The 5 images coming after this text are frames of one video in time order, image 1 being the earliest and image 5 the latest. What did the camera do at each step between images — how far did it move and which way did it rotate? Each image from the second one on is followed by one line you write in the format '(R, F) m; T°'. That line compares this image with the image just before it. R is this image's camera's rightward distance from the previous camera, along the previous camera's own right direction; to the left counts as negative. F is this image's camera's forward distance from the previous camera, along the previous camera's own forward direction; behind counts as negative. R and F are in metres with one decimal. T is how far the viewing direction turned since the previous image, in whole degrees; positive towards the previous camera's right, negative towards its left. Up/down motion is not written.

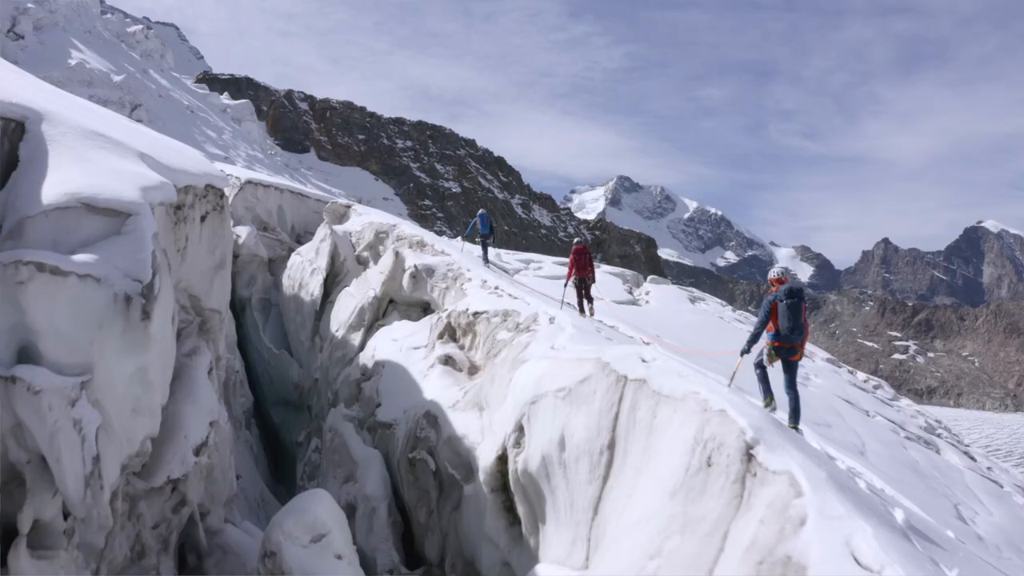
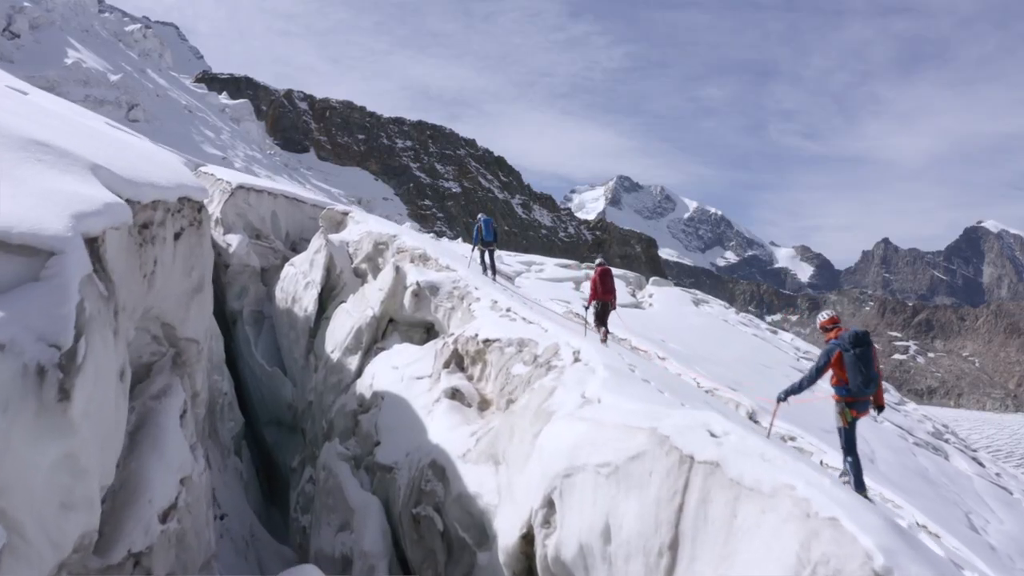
(-0.1, +0.5) m; 0°
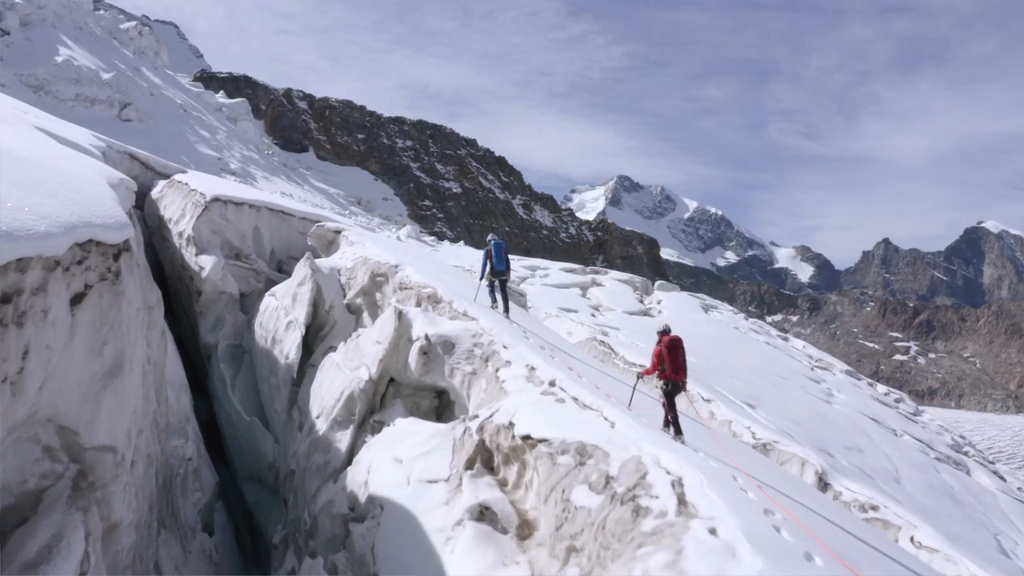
(-0.2, +1.2) m; 0°
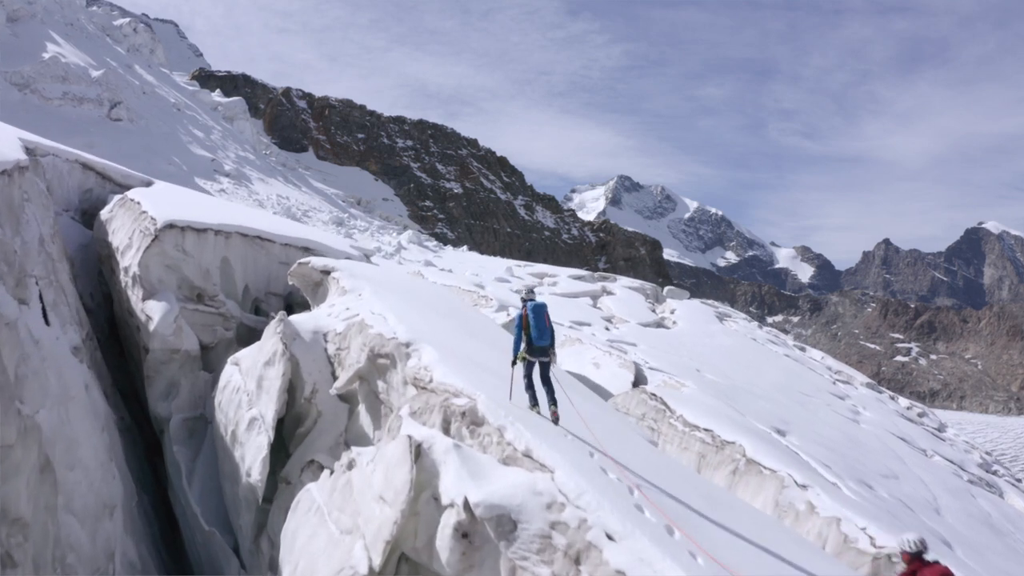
(-0.4, +1.7) m; 0°
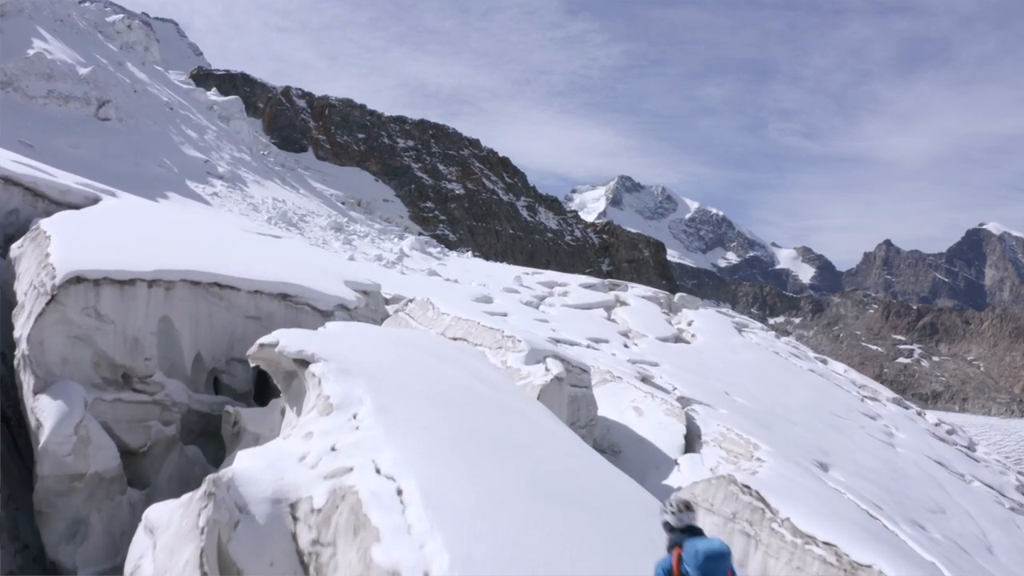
(-0.4, +1.9) m; 0°
